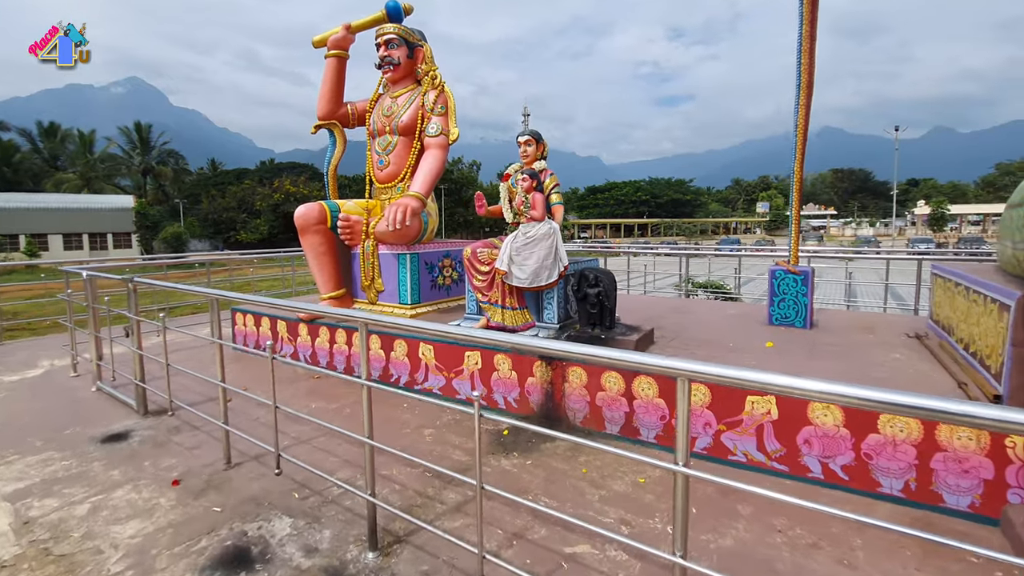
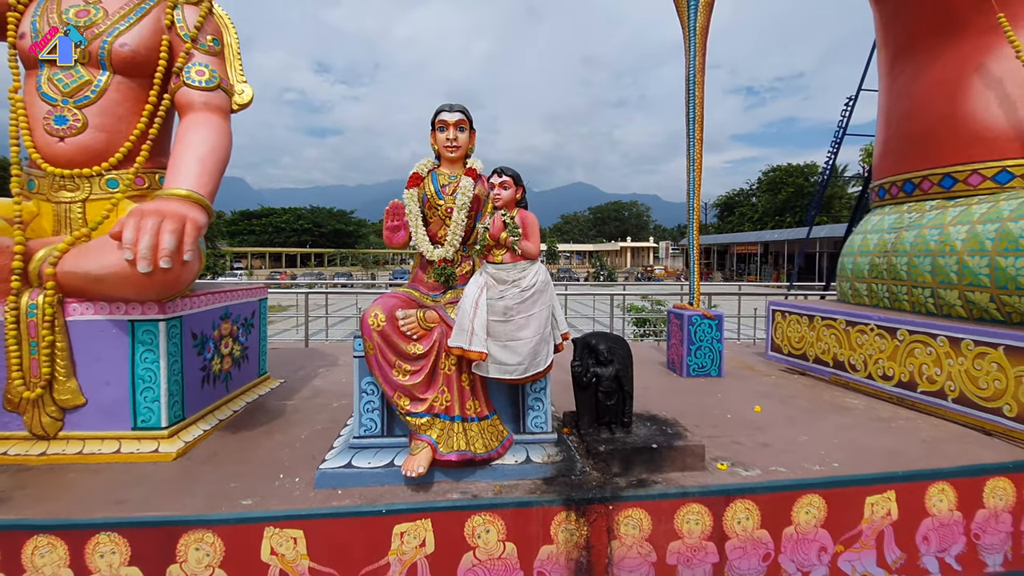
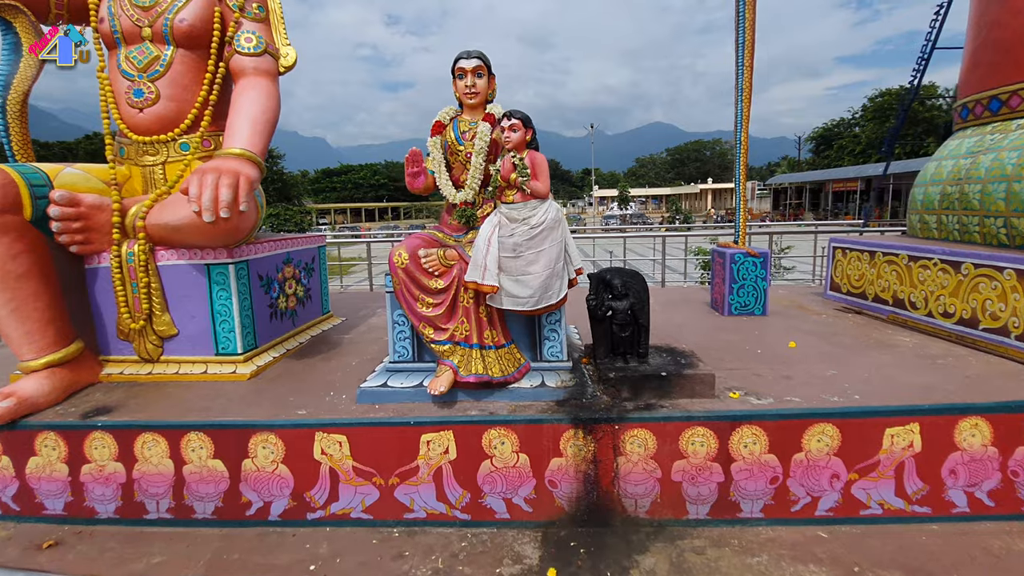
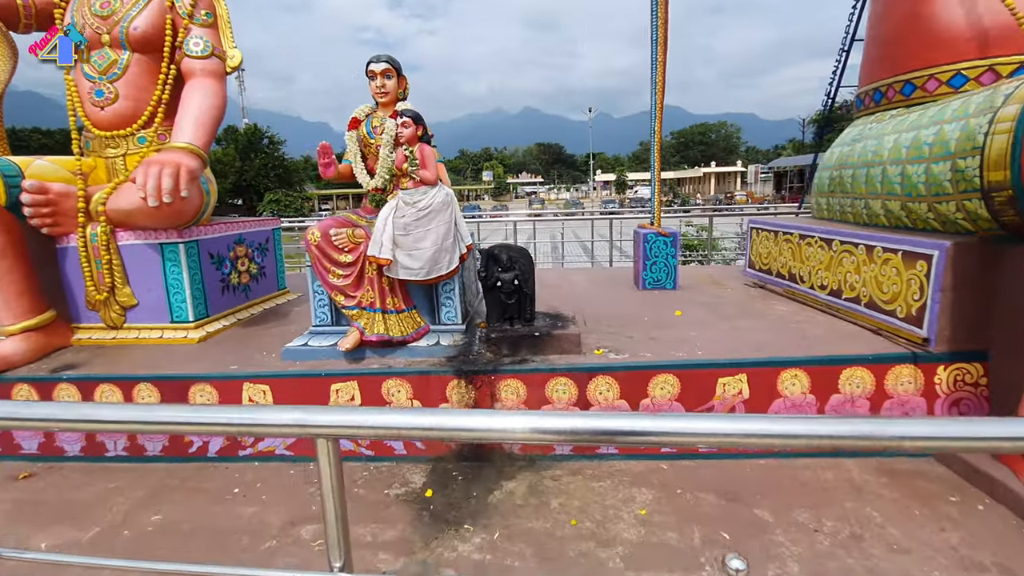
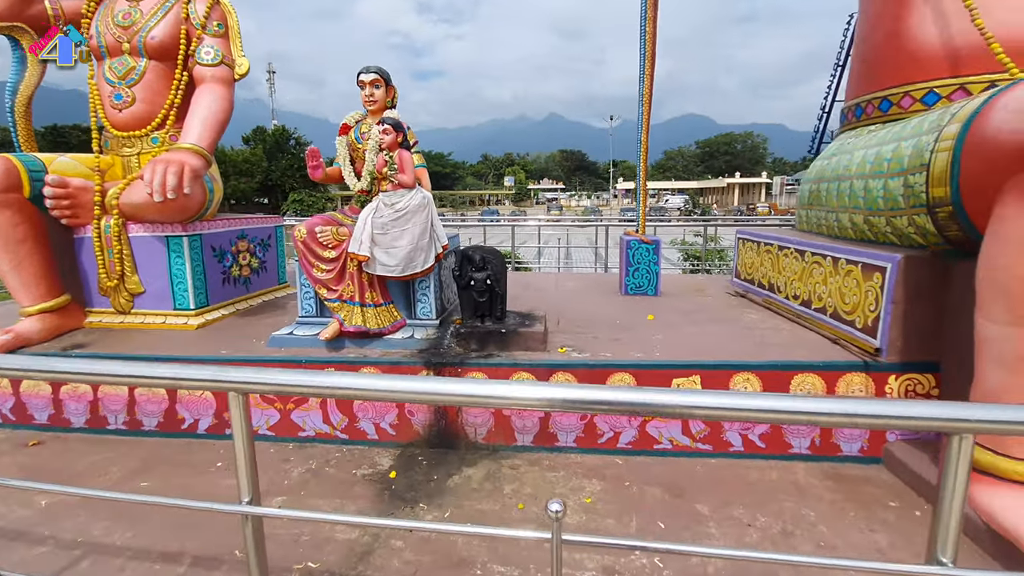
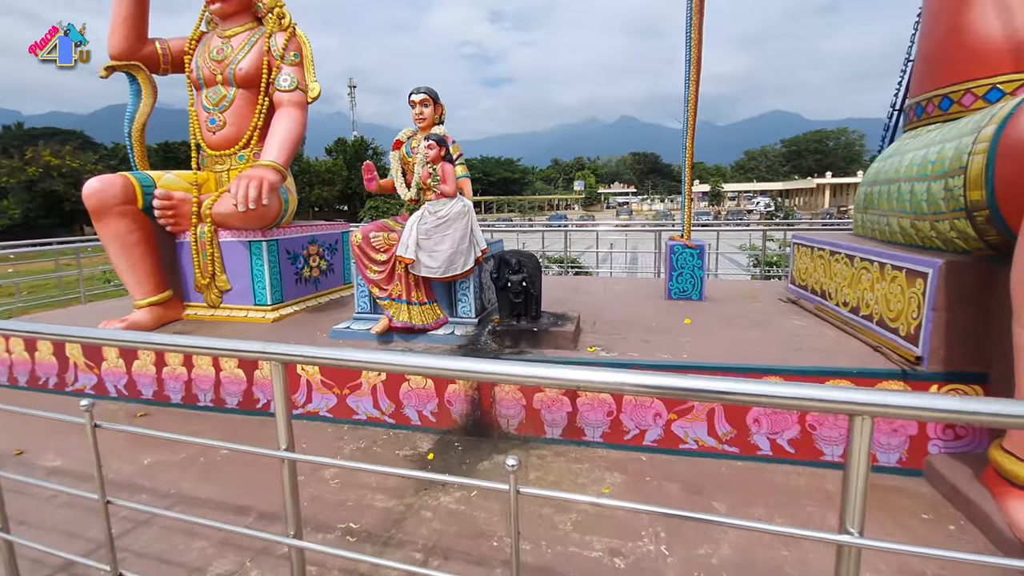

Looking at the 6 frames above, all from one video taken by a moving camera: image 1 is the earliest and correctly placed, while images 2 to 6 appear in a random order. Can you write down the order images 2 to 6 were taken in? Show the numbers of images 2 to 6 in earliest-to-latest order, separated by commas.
6, 5, 4, 3, 2
